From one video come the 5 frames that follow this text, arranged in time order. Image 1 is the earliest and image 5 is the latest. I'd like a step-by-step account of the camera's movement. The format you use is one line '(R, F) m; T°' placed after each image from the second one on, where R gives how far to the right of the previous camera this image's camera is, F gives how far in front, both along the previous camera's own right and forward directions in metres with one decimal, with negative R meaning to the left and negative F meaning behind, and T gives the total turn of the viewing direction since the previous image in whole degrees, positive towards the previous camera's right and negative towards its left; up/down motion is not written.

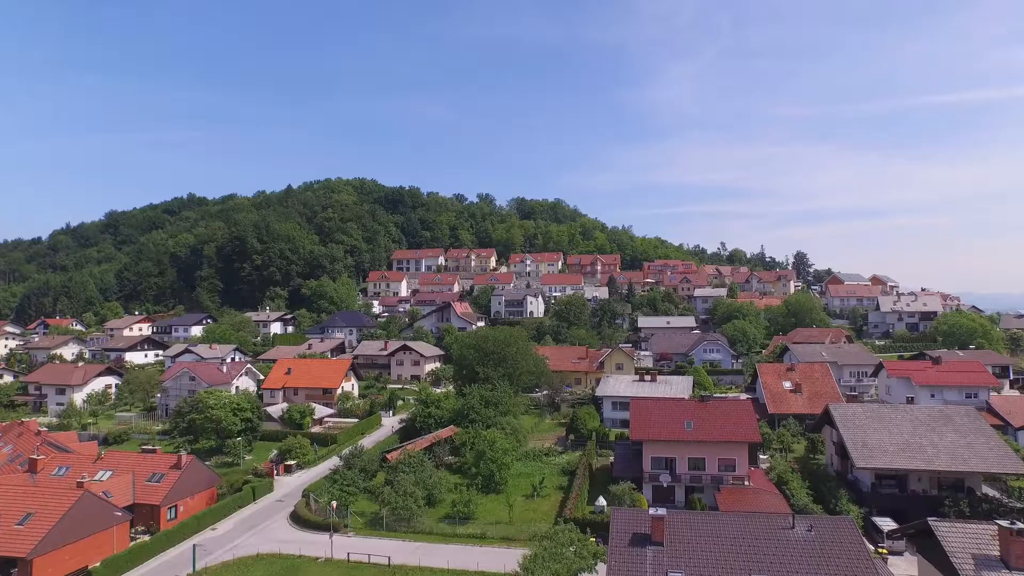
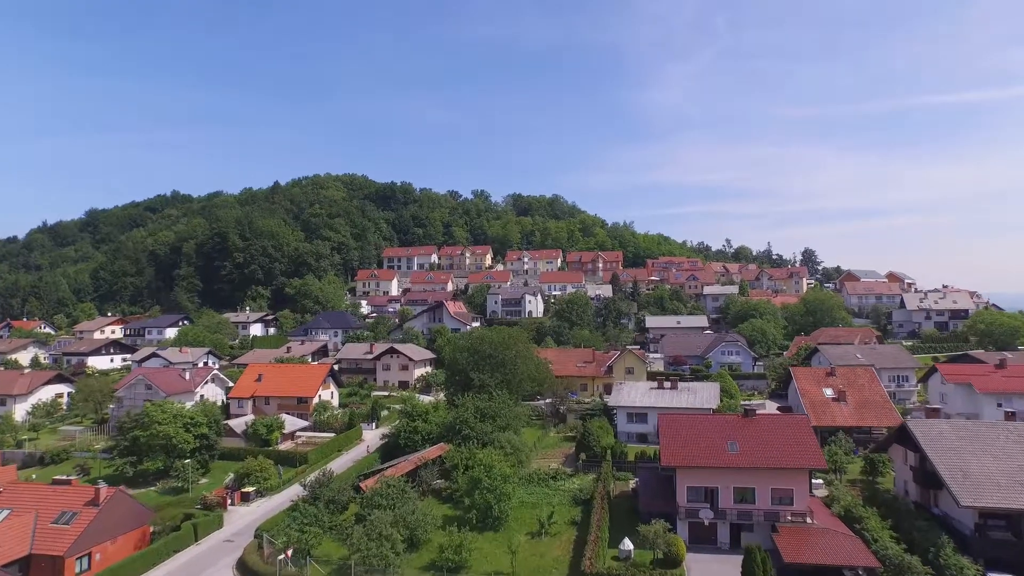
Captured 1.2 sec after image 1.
(-0.1, +3.8) m; 0°
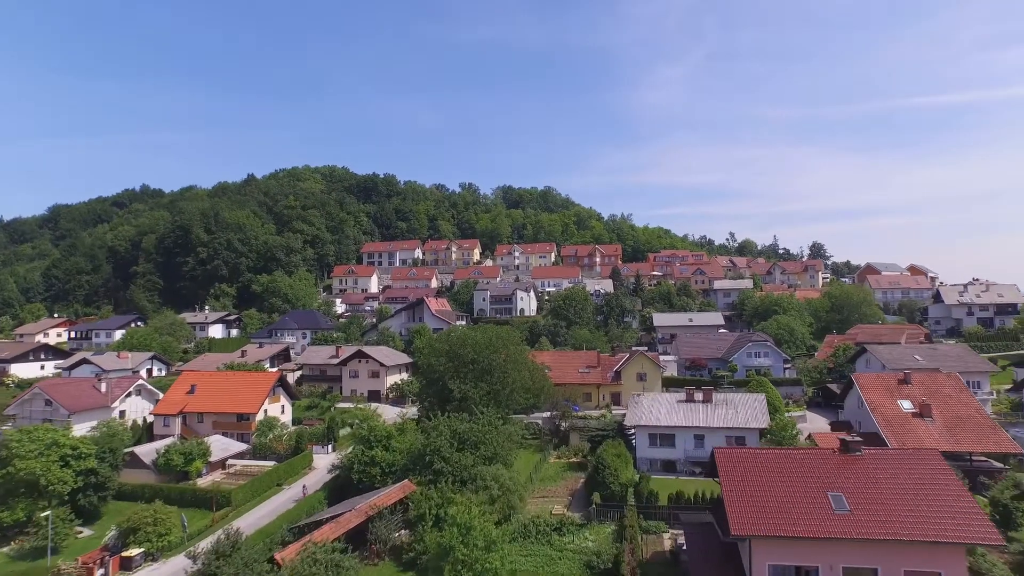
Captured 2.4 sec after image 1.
(+0.1, +5.6) m; +1°
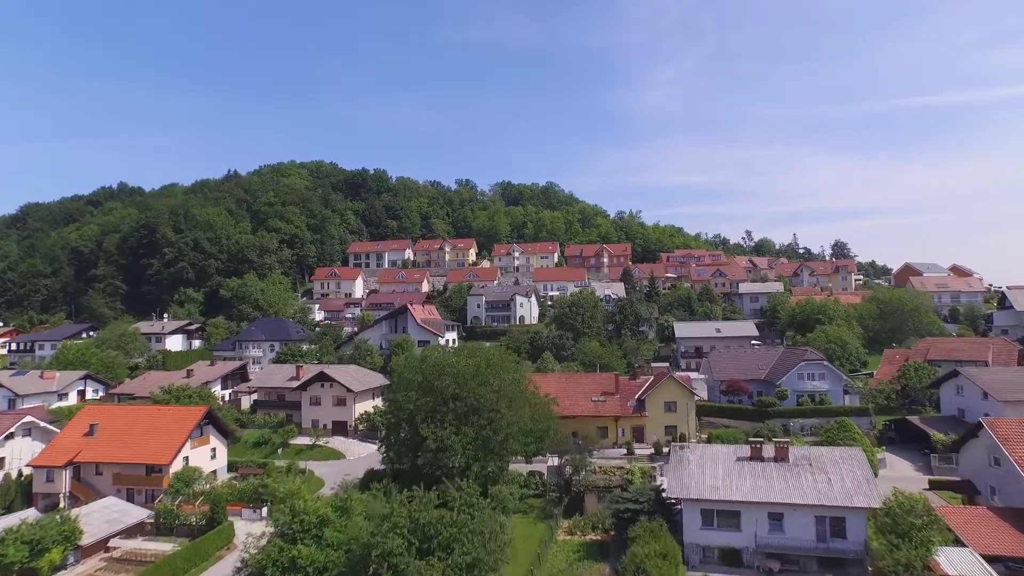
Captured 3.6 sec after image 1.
(+0.2, +5.9) m; 0°
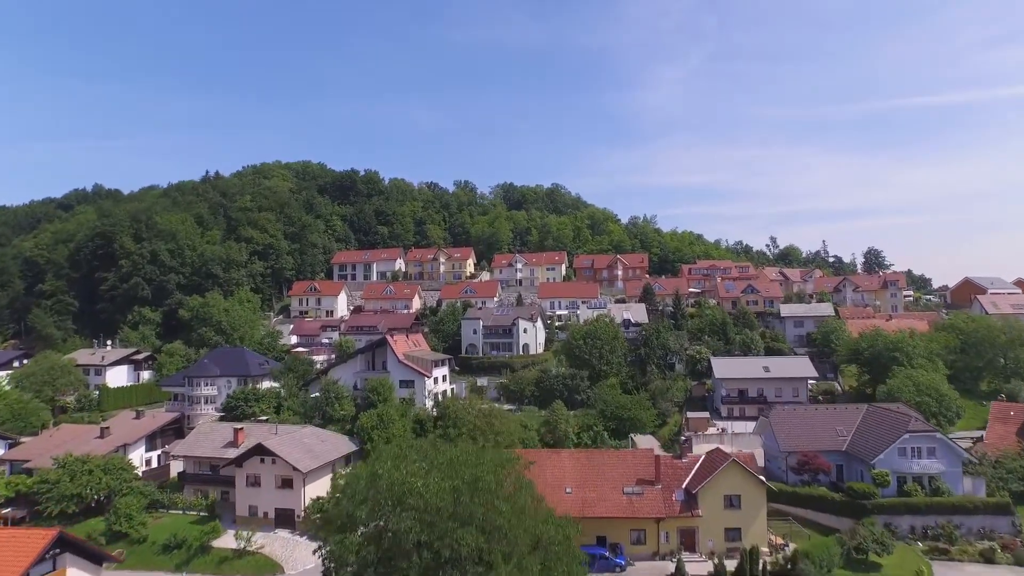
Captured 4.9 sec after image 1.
(0.0, +6.6) m; 0°
